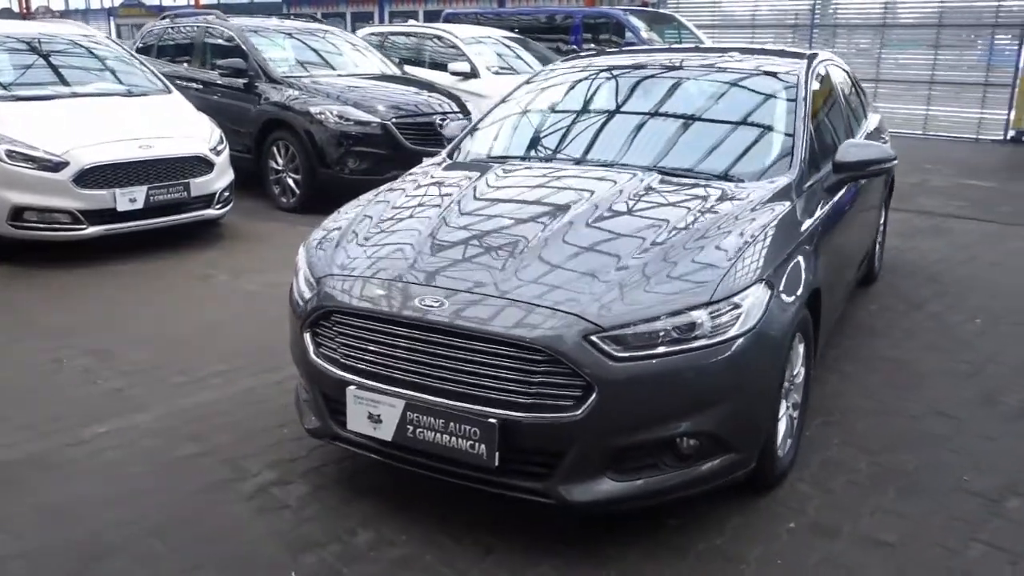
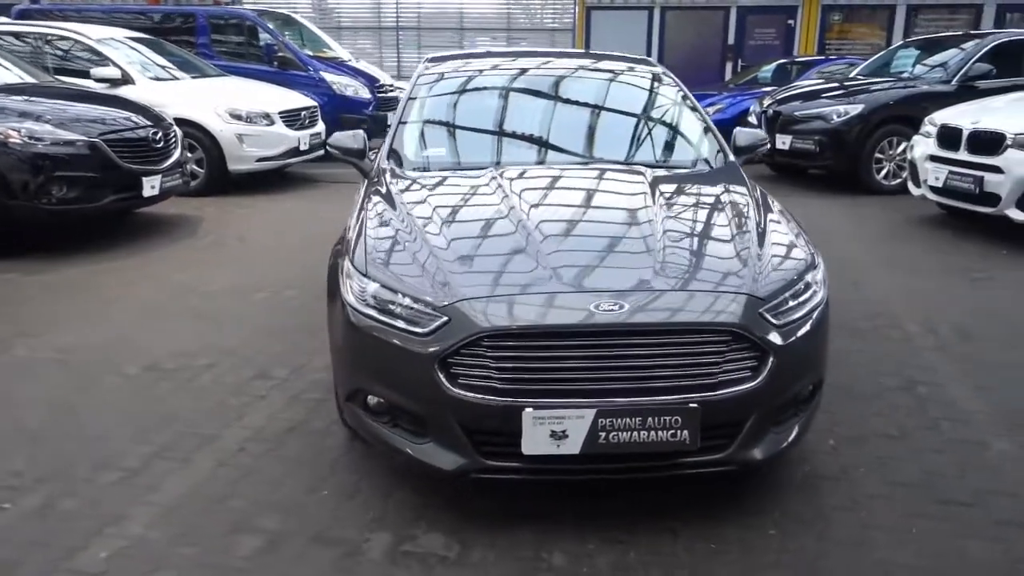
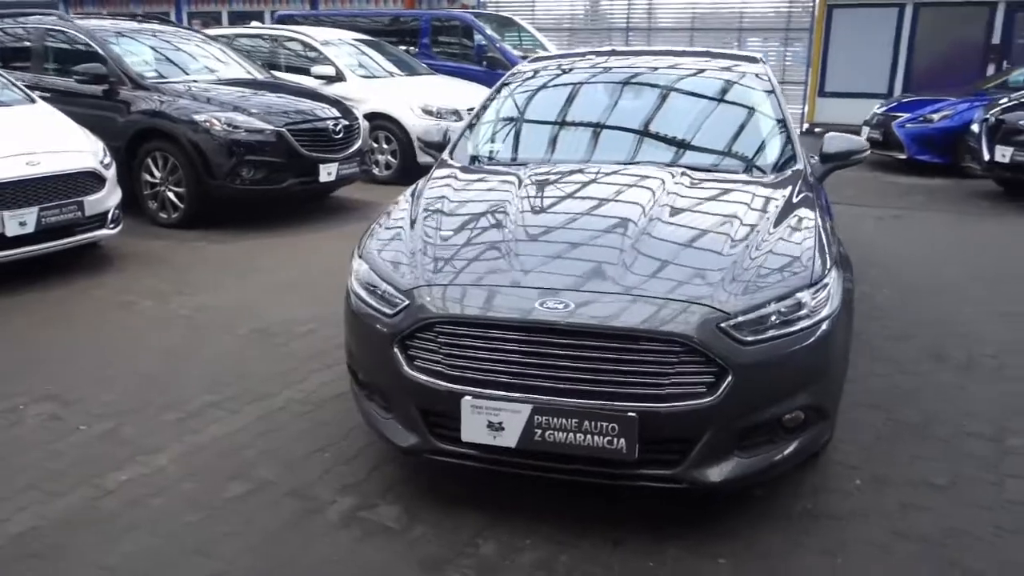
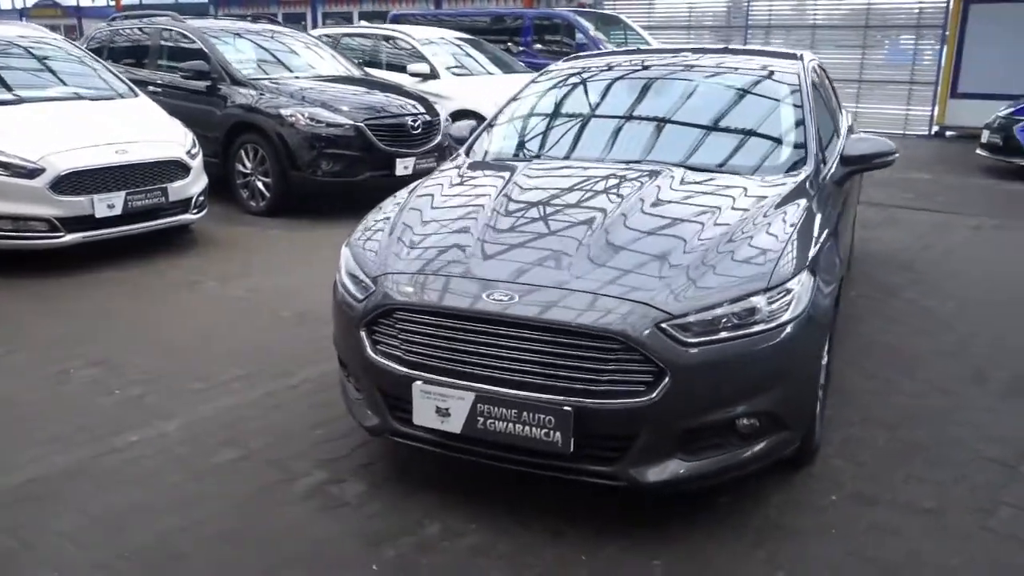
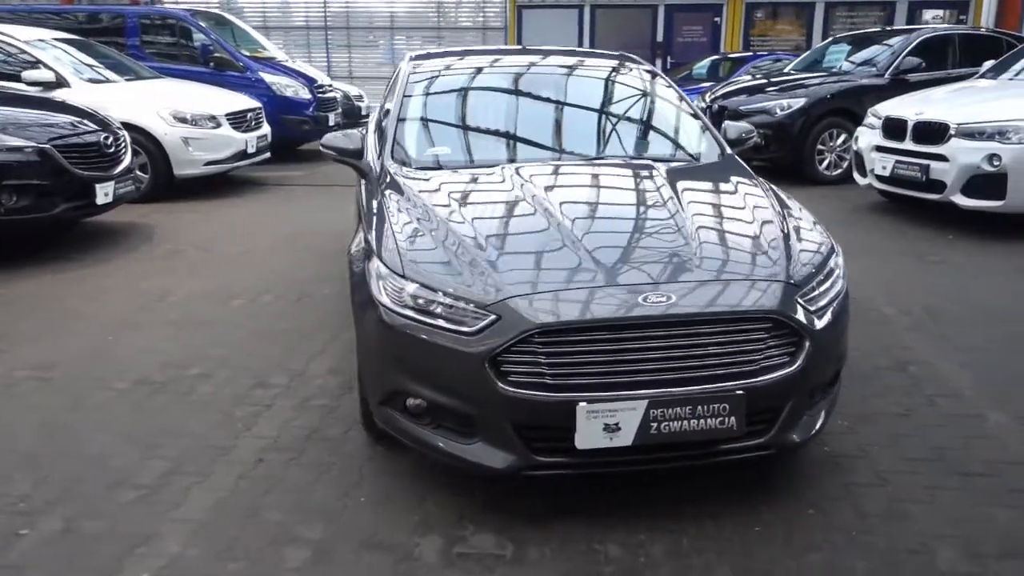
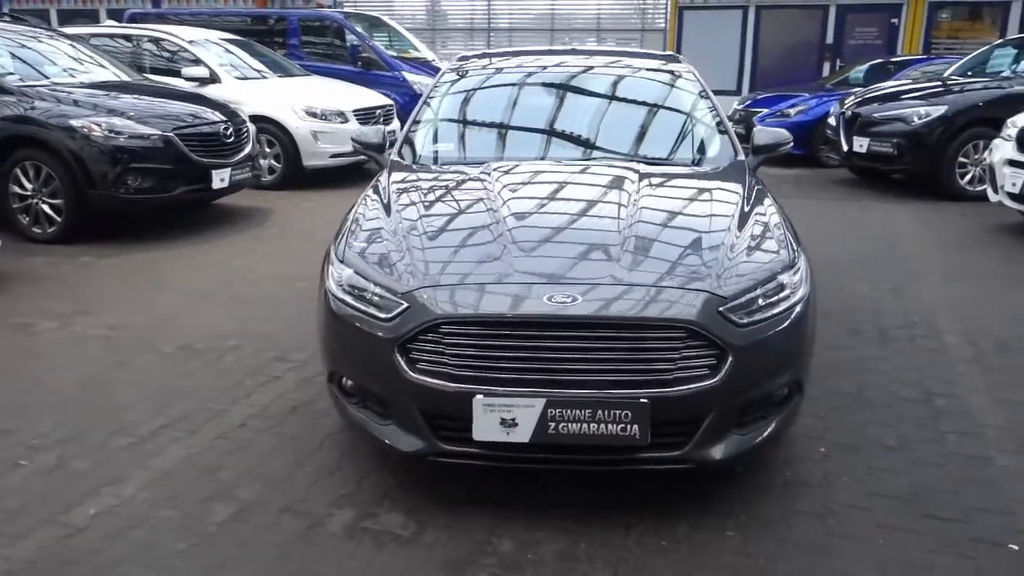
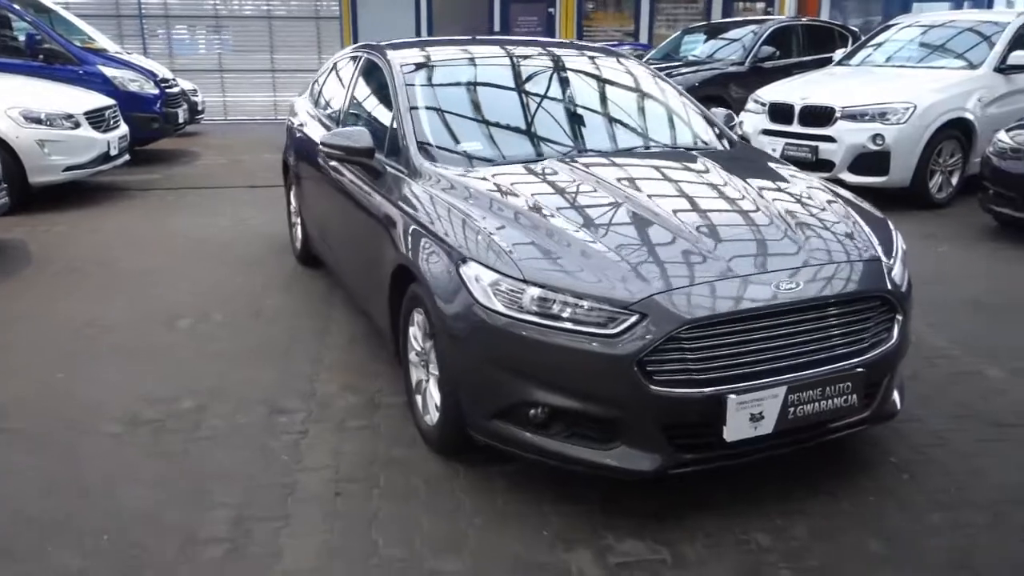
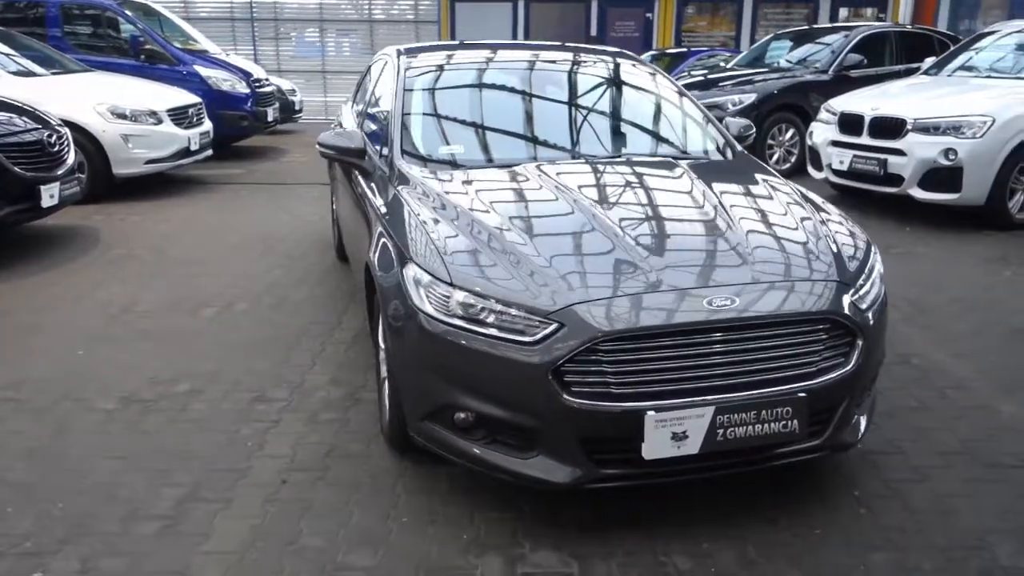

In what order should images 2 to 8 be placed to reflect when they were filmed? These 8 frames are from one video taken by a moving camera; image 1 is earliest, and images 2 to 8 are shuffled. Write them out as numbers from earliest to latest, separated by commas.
4, 3, 6, 2, 5, 8, 7
